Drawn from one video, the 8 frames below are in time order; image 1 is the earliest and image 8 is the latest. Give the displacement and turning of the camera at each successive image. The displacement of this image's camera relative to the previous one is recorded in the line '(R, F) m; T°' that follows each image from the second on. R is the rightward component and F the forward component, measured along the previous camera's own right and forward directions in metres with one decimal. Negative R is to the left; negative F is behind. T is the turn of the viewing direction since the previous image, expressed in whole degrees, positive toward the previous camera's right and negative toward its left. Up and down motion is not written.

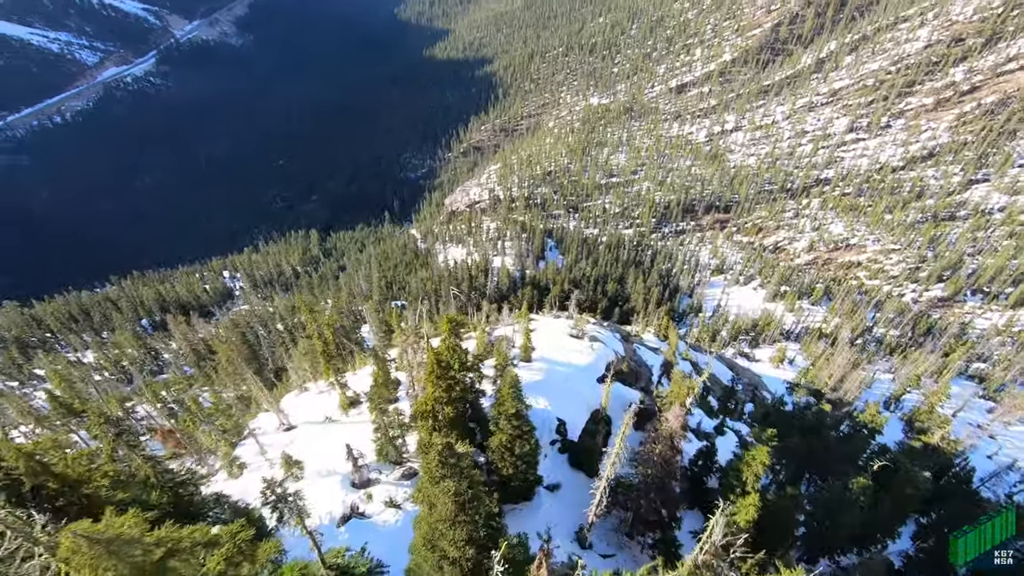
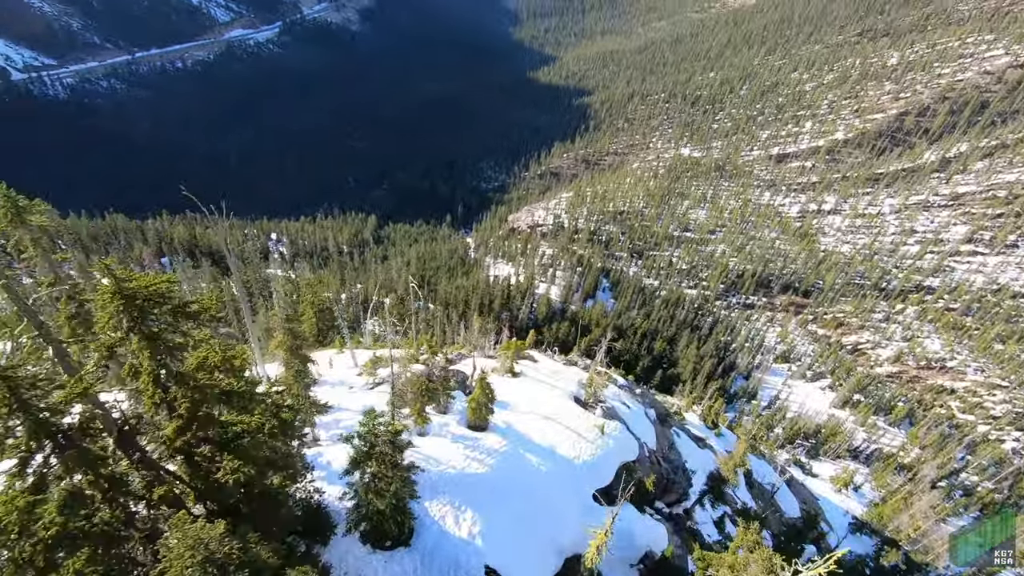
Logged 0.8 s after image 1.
(+1.7, +8.8) m; -6°
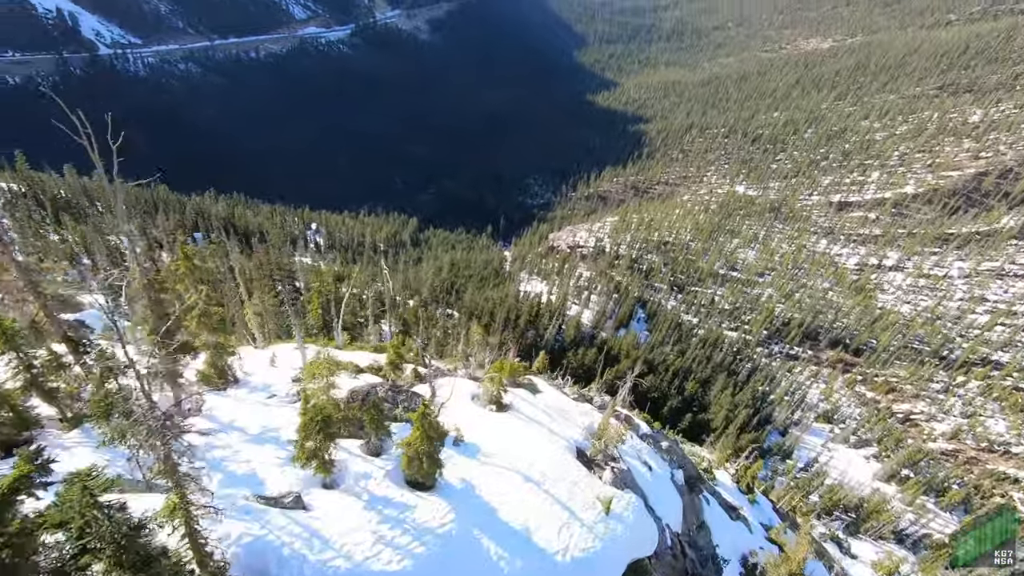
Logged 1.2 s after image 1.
(+0.7, +3.8) m; -4°
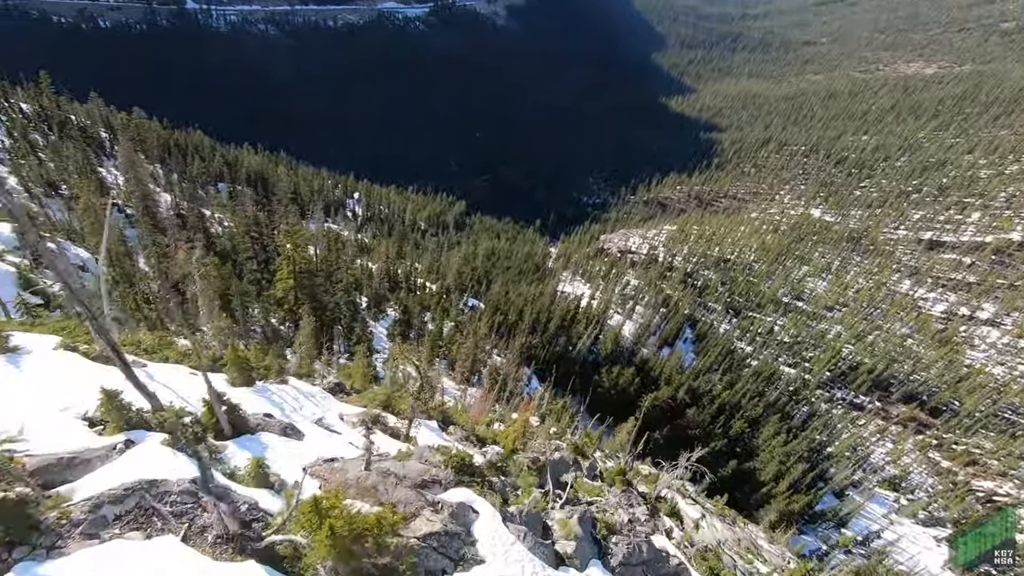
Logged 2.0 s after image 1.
(+1.2, +8.6) m; -5°
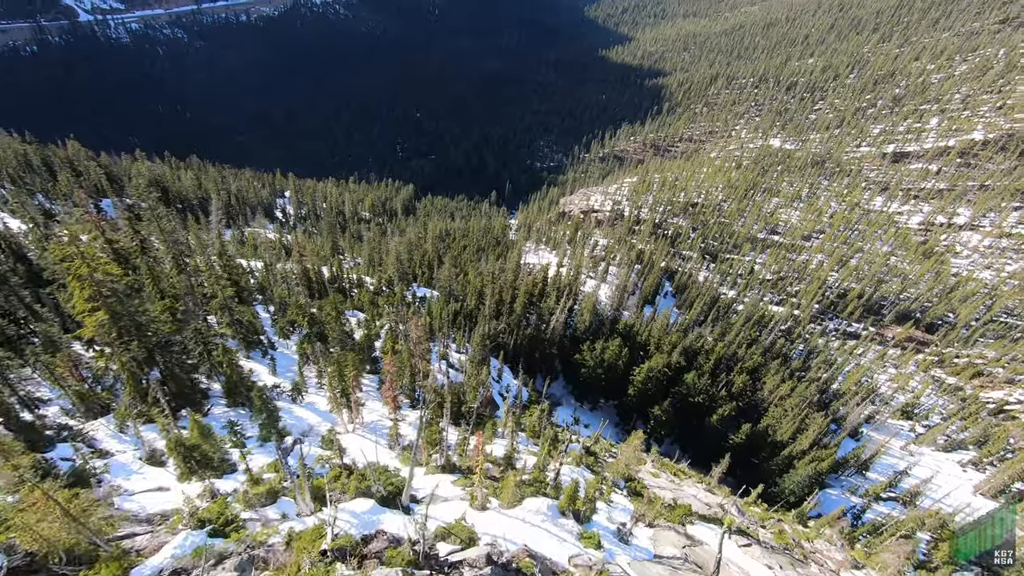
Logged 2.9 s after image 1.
(+1.6, +9.2) m; +3°
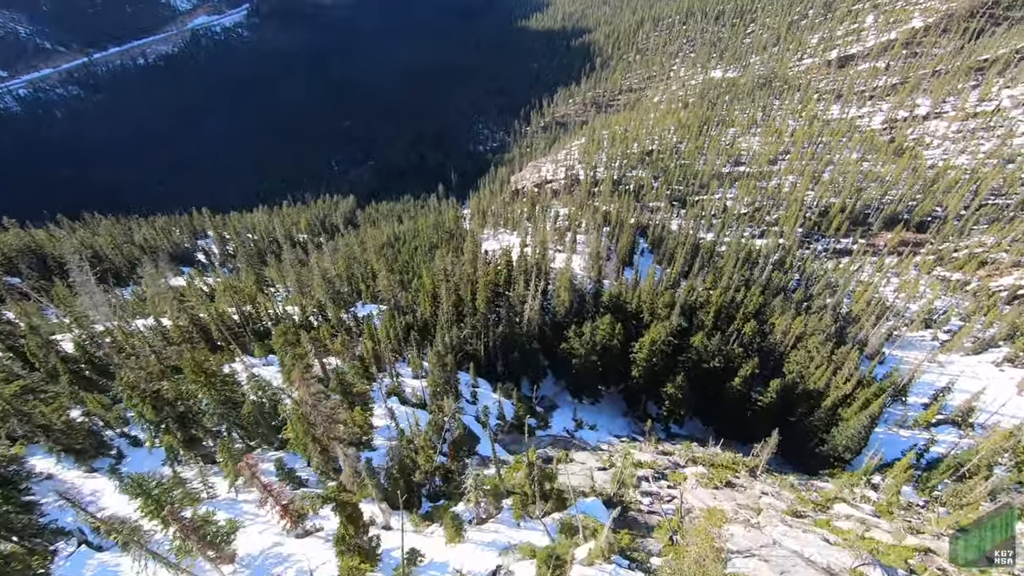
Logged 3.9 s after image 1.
(+1.3, +9.0) m; +3°
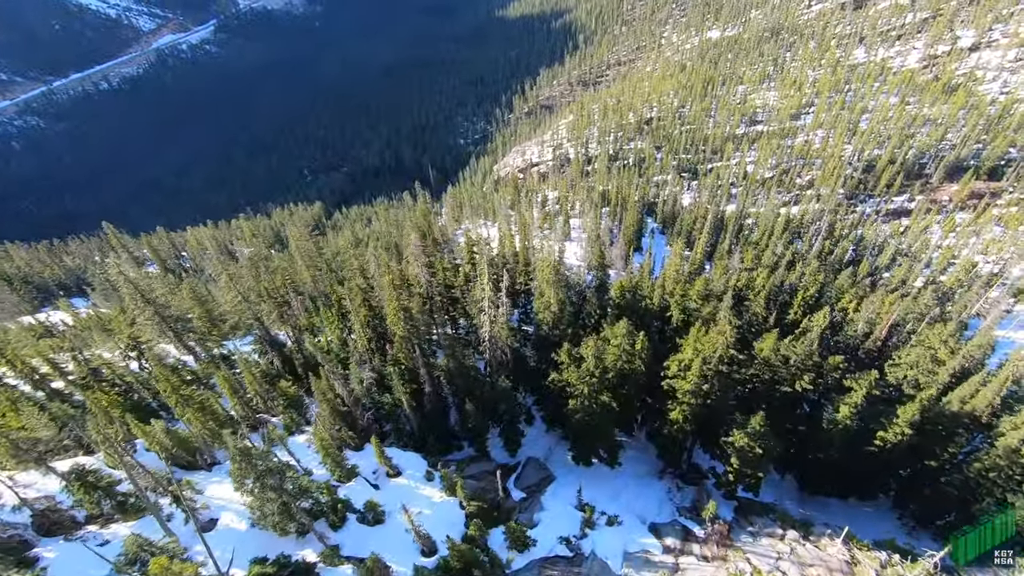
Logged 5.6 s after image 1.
(+2.7, +17.1) m; 0°
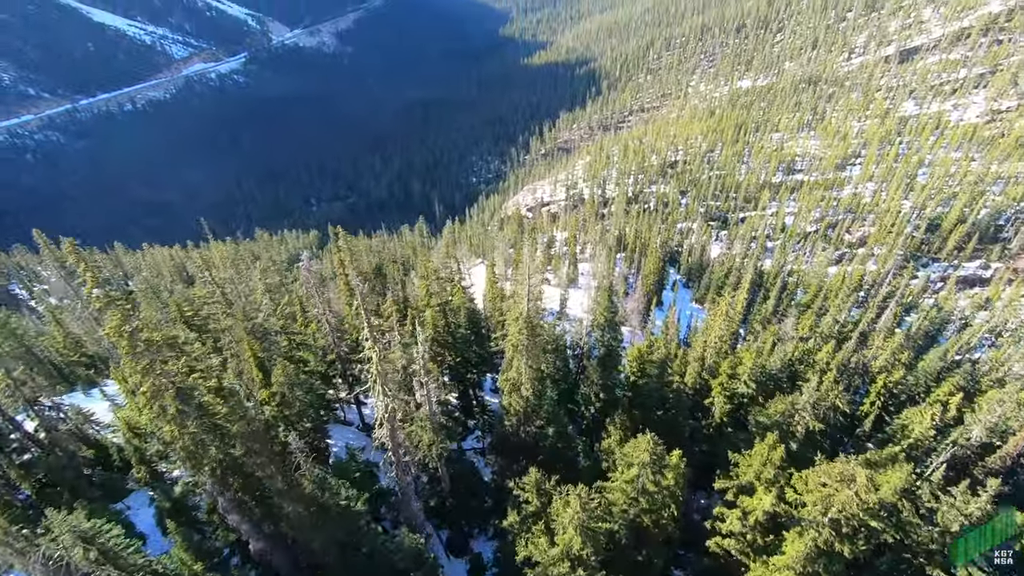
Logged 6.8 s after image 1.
(+2.0, +11.7) m; -1°
